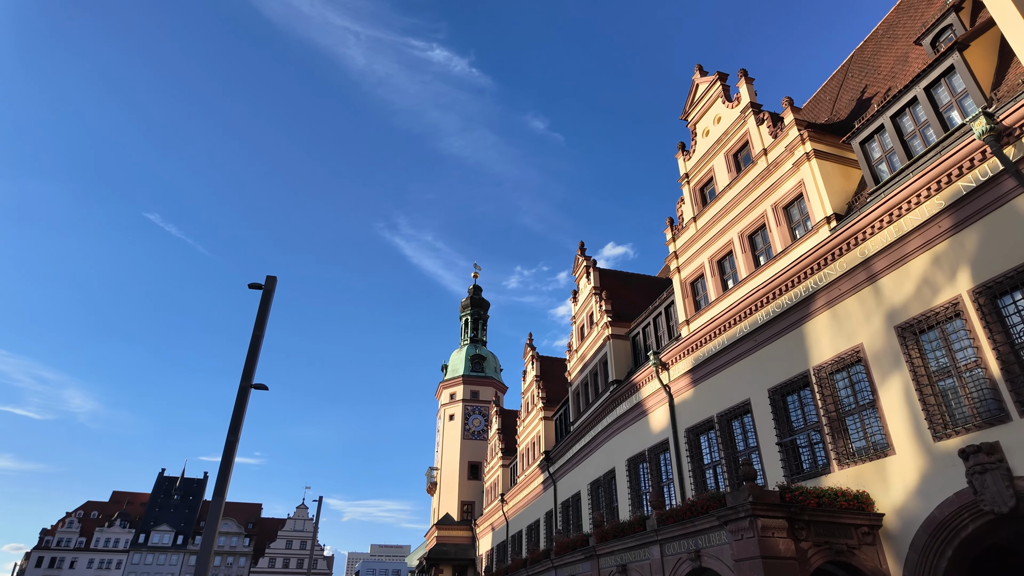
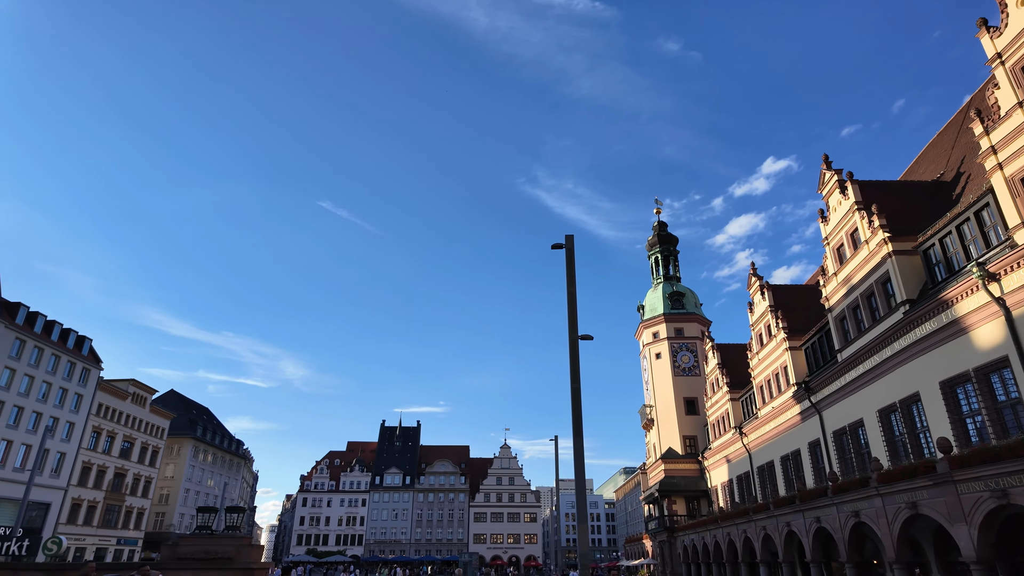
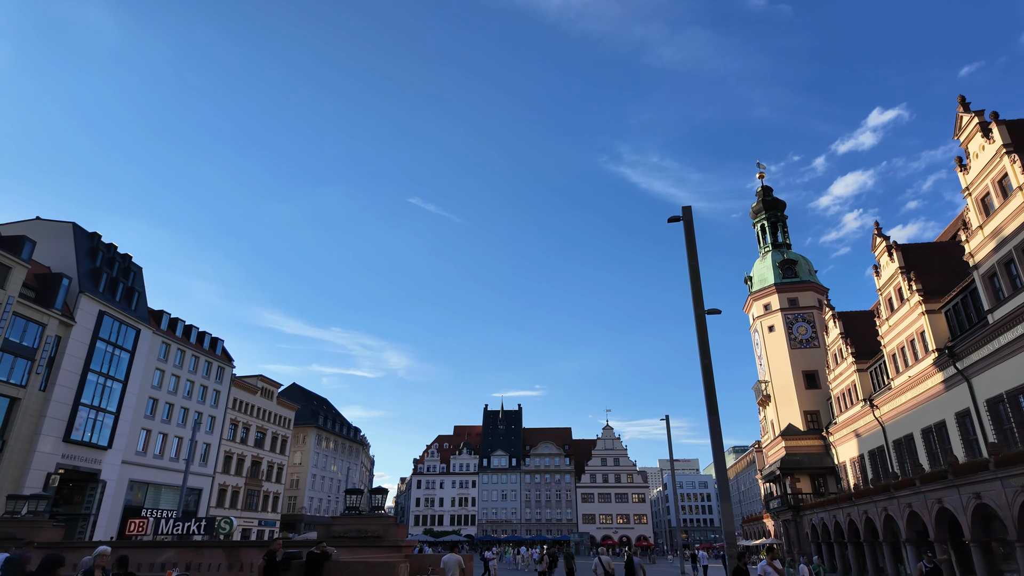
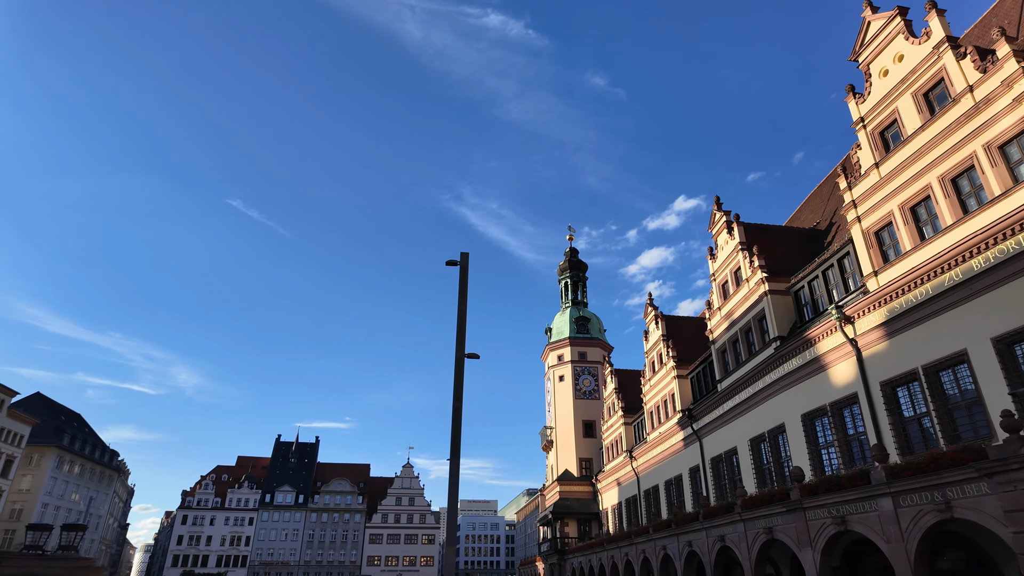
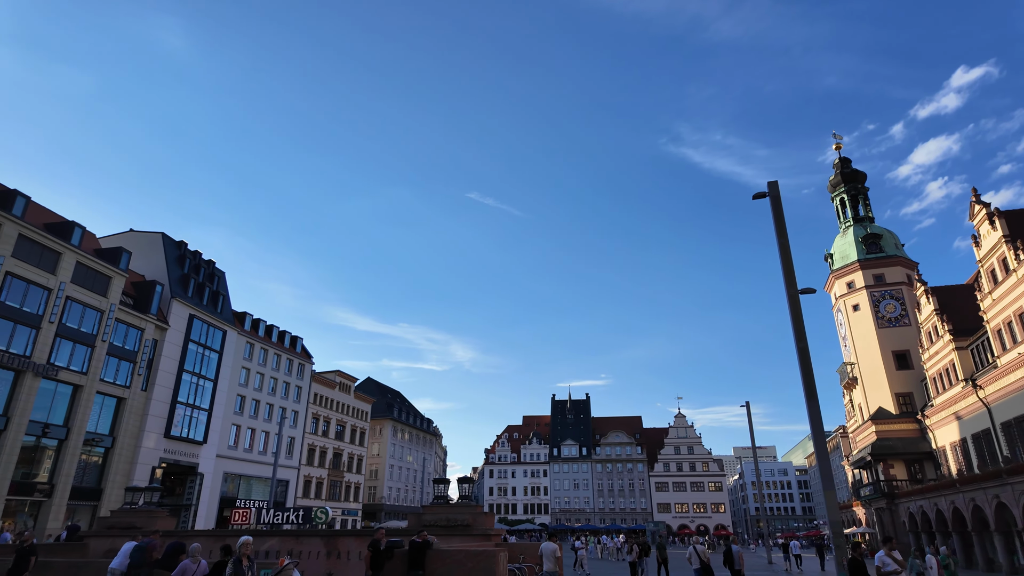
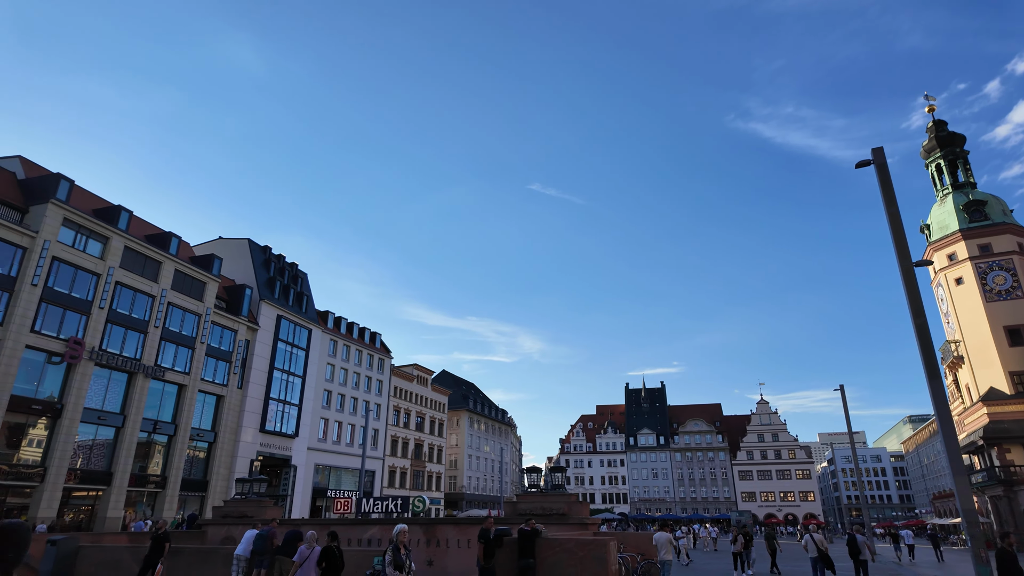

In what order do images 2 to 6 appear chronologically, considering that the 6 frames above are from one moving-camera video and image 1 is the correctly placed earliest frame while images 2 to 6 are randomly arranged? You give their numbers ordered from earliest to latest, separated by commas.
4, 2, 3, 5, 6
